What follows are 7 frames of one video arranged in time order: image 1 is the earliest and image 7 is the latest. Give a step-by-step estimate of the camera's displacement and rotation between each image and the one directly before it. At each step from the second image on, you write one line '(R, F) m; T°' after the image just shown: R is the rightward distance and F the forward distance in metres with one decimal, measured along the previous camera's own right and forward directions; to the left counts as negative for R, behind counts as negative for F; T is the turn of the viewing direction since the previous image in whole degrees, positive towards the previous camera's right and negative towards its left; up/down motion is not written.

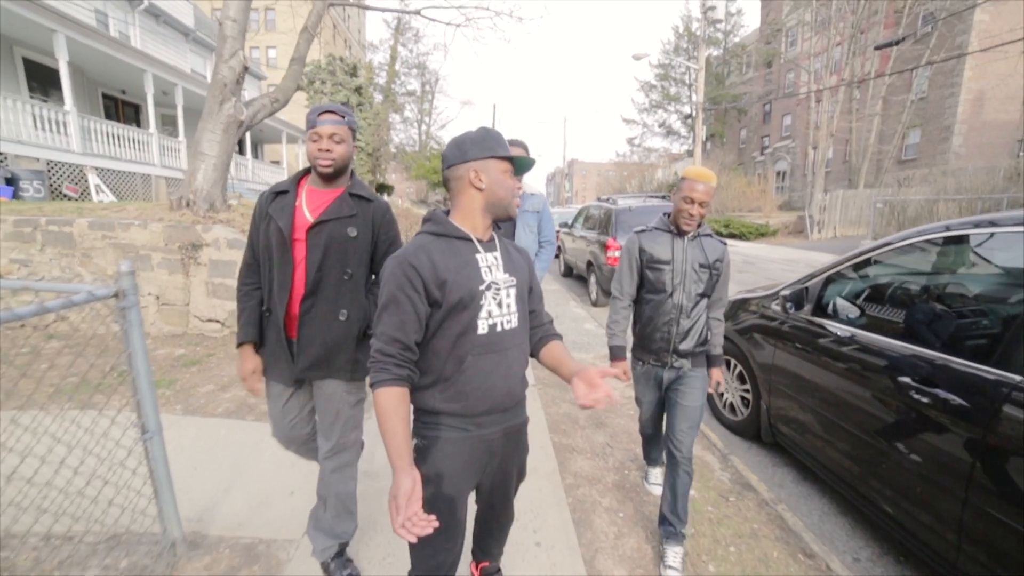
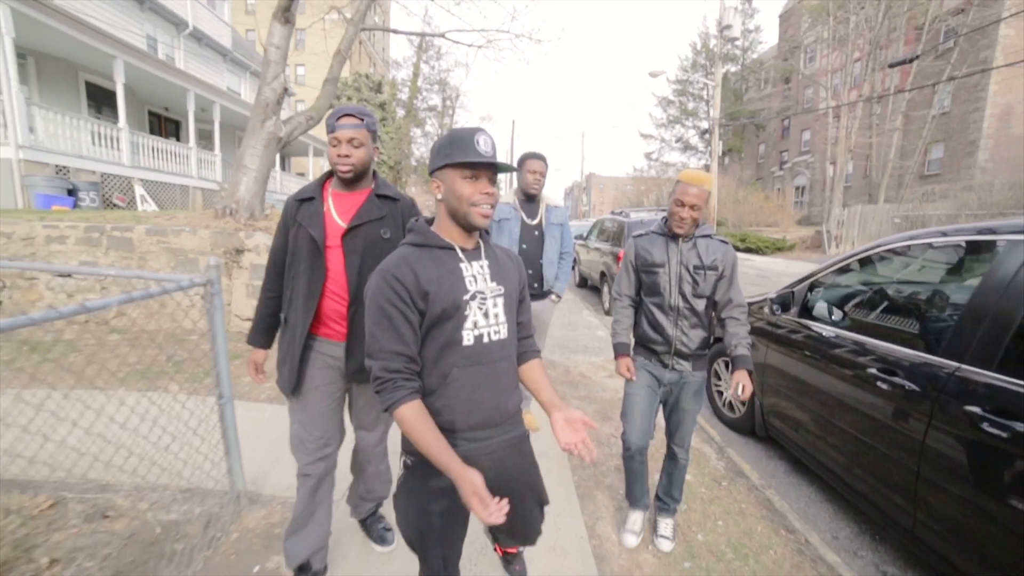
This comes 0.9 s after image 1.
(0.0, -0.4) m; -2°
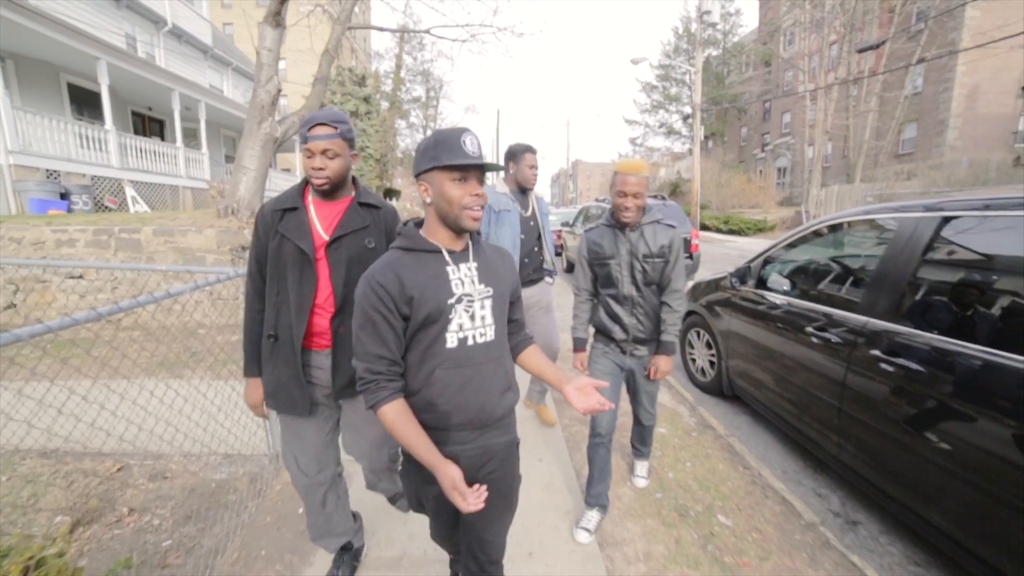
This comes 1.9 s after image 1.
(0.0, -0.4) m; +1°
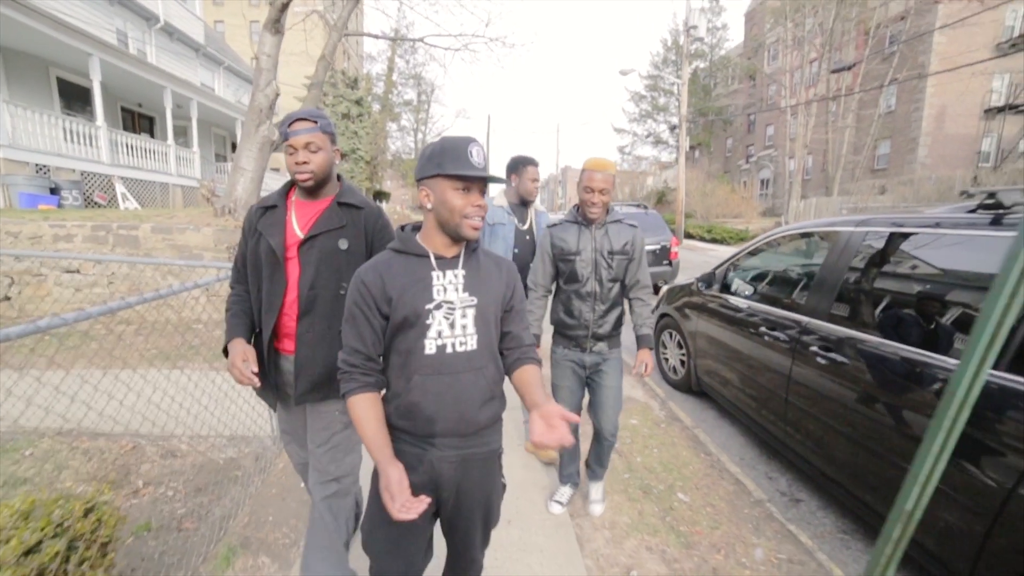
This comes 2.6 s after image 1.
(0.0, -0.3) m; +2°
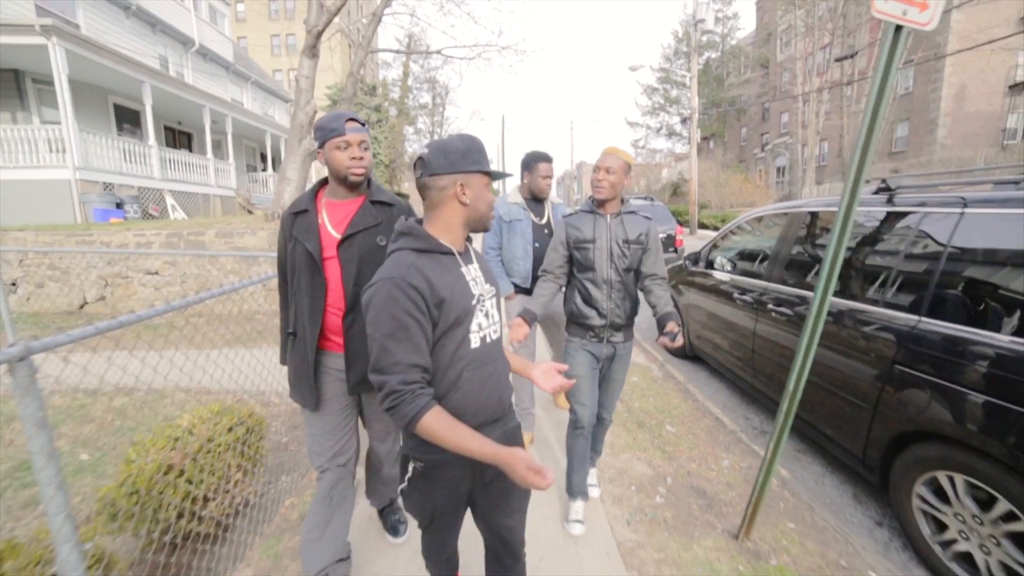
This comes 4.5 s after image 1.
(0.0, -0.8) m; -2°
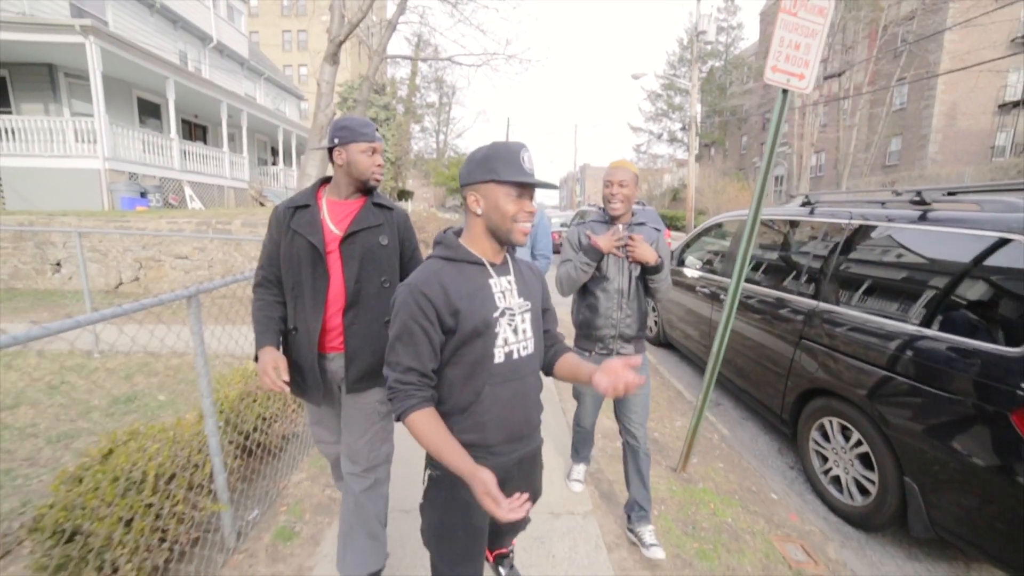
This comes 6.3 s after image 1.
(0.0, -0.7) m; 0°
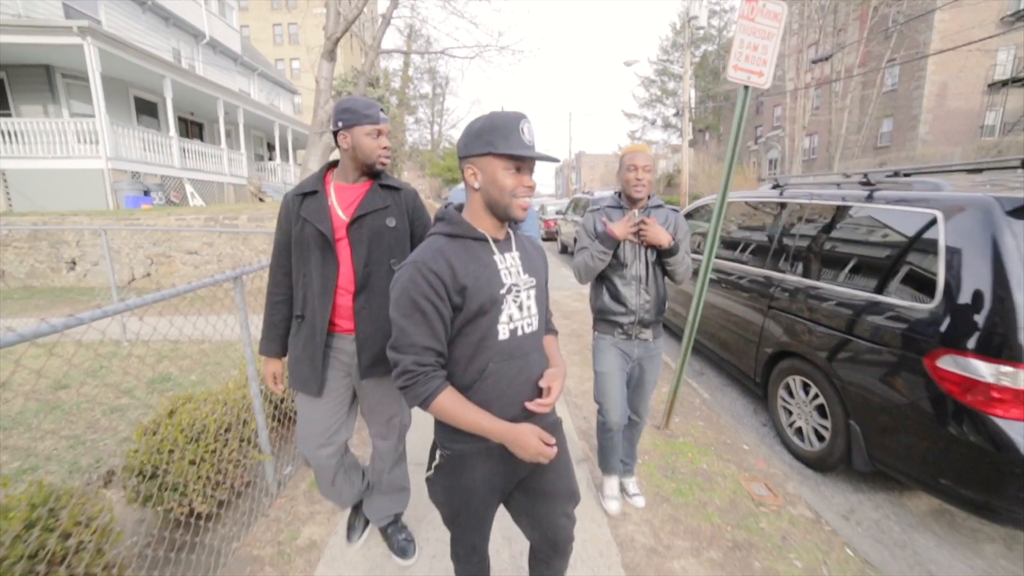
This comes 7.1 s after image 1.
(0.0, -0.3) m; 0°
